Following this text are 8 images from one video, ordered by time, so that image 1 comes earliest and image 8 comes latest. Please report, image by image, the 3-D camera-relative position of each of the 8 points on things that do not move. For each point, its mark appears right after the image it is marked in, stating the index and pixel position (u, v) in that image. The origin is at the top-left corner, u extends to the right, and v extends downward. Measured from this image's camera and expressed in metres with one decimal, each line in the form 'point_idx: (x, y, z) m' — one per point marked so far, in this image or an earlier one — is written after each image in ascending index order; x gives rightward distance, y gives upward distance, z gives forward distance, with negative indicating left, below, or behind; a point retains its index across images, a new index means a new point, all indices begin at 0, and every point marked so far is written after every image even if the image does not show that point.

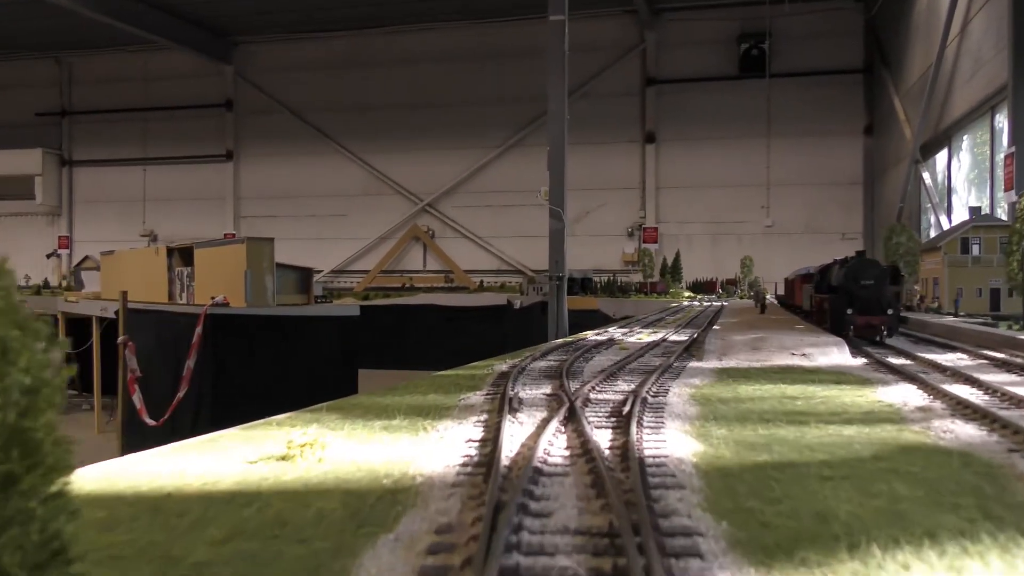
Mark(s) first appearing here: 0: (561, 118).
0: (+1.0, +3.1, +17.2) m
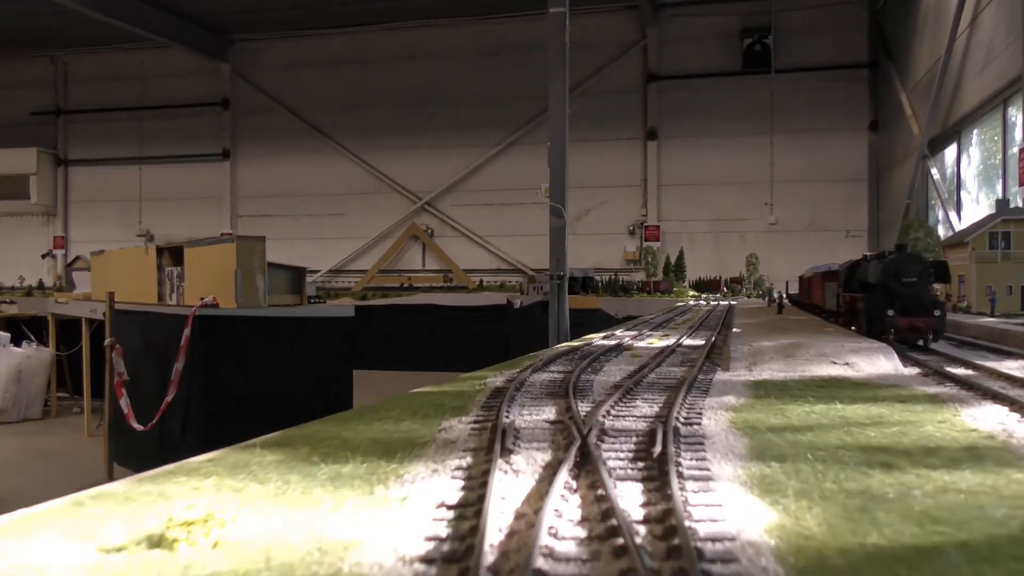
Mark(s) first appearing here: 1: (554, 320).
0: (+1.0, +3.2, +16.6) m
1: (+0.8, -0.6, +16.3) m
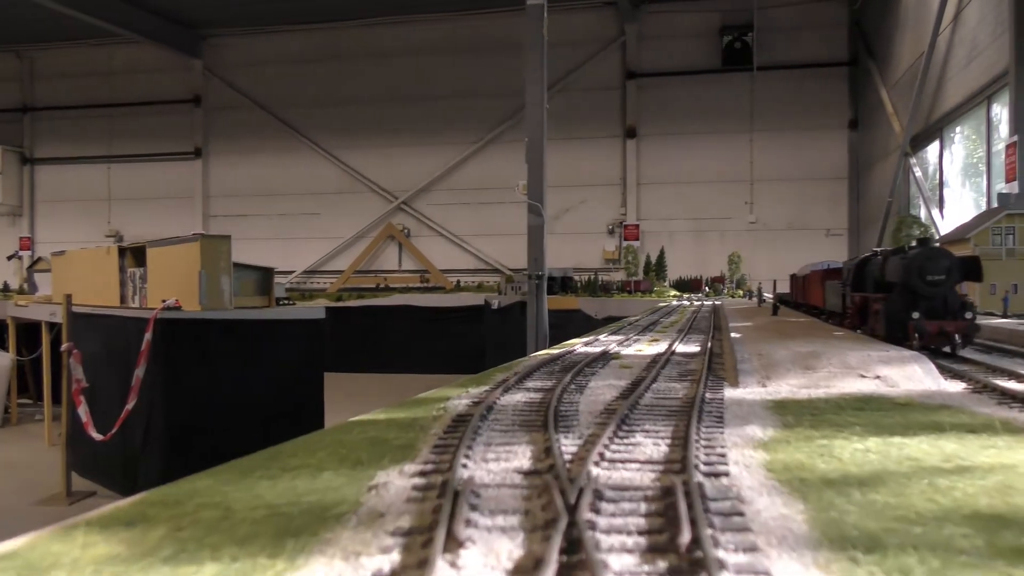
0: (+0.5, +3.1, +16.0) m
1: (+0.4, -0.6, +15.6) m
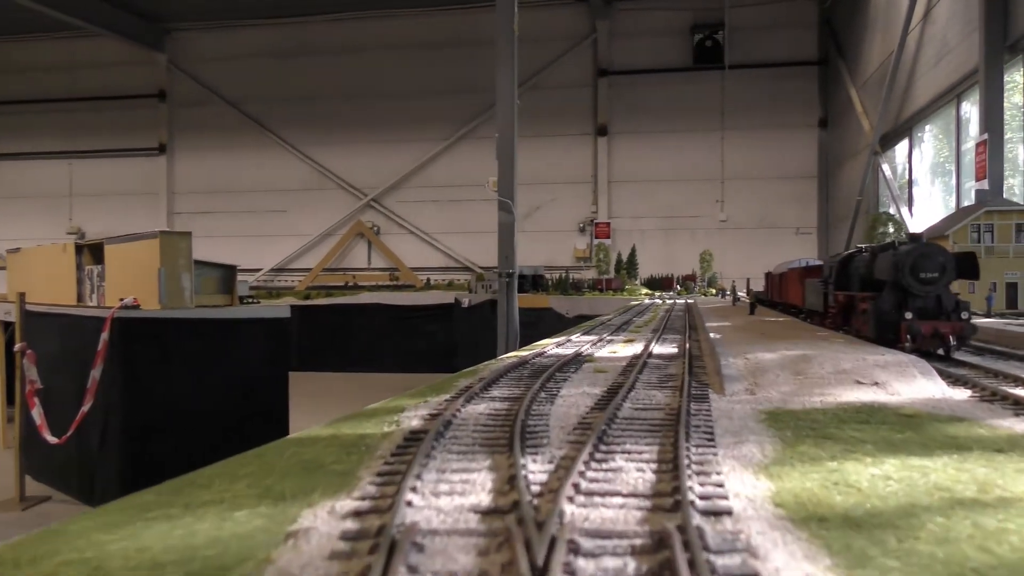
0: (0.0, +3.2, +15.7) m
1: (-0.1, -0.6, +15.3) m
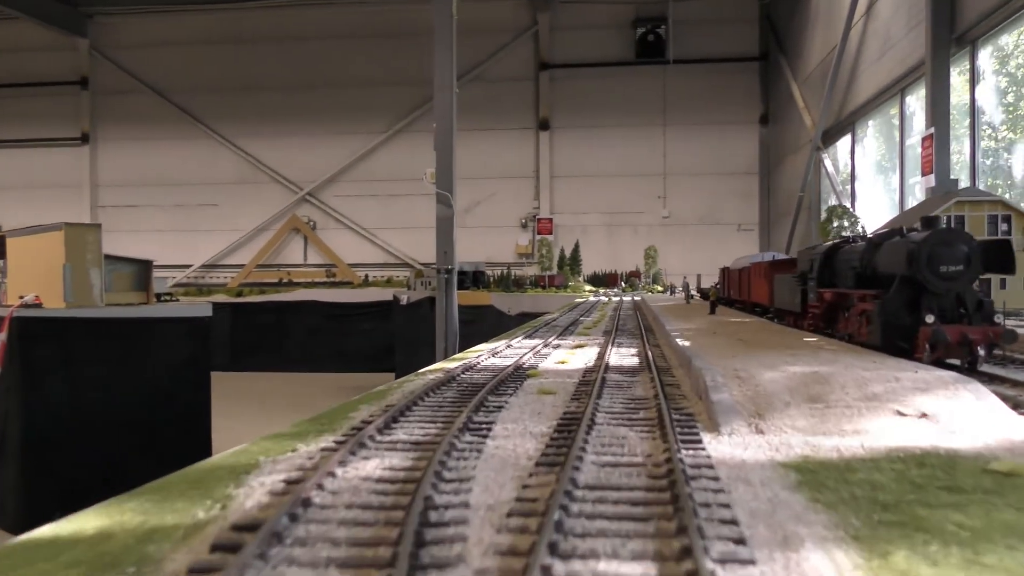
0: (-1.0, +3.2, +14.7) m
1: (-1.1, -0.5, +14.4) m
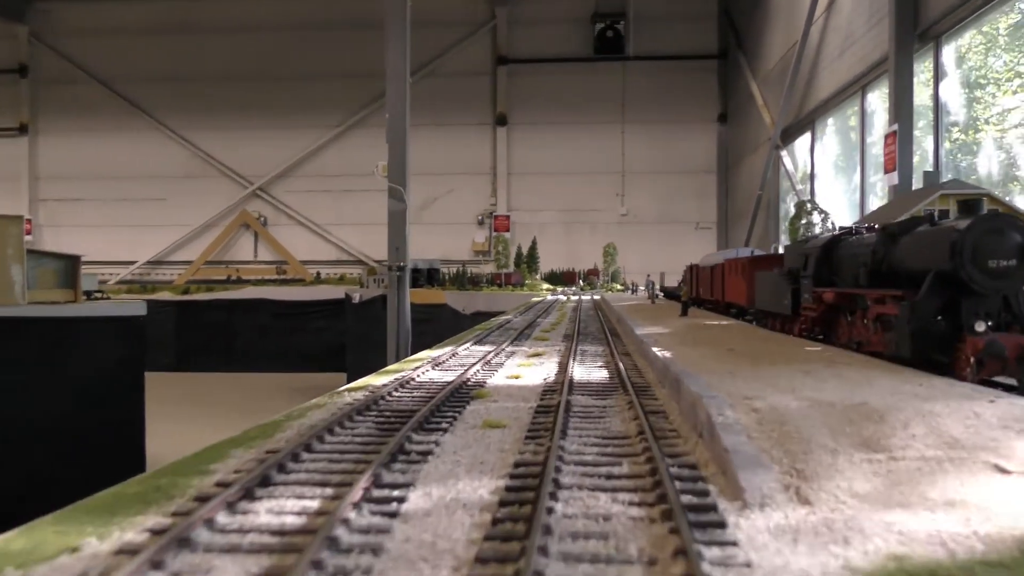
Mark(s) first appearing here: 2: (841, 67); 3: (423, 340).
0: (-1.7, +3.3, +13.9) m
1: (-1.9, -0.5, +13.6) m
2: (+7.2, +4.8, +19.1) m
3: (-2.0, -1.1, +19.2) m
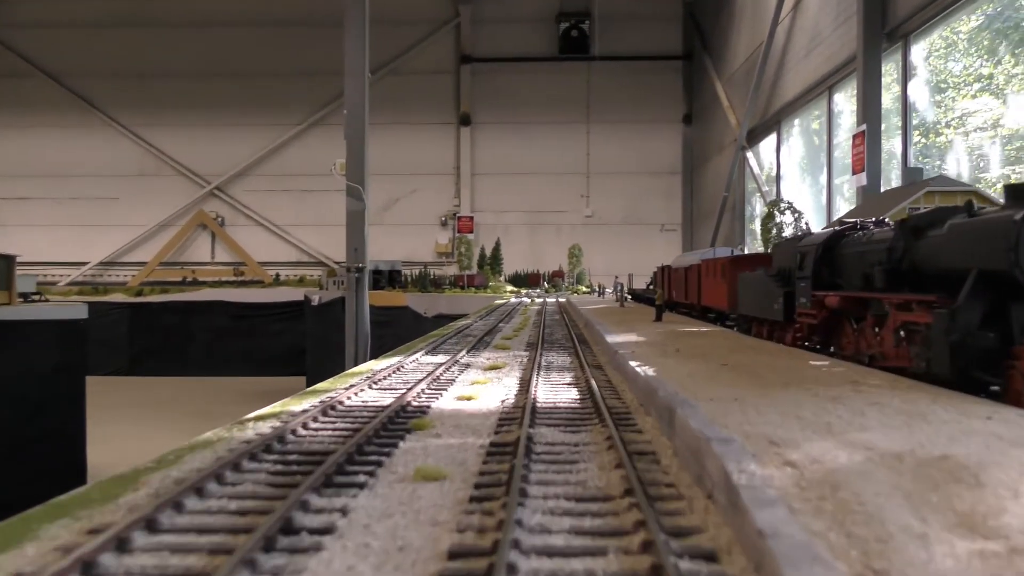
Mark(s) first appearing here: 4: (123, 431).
0: (-2.3, +3.2, +13.3) m
1: (-2.4, -0.5, +12.9) m
2: (+6.4, +4.8, +18.9) m
3: (-2.7, -1.1, +18.6) m
4: (-6.8, -2.6, +15.6) m
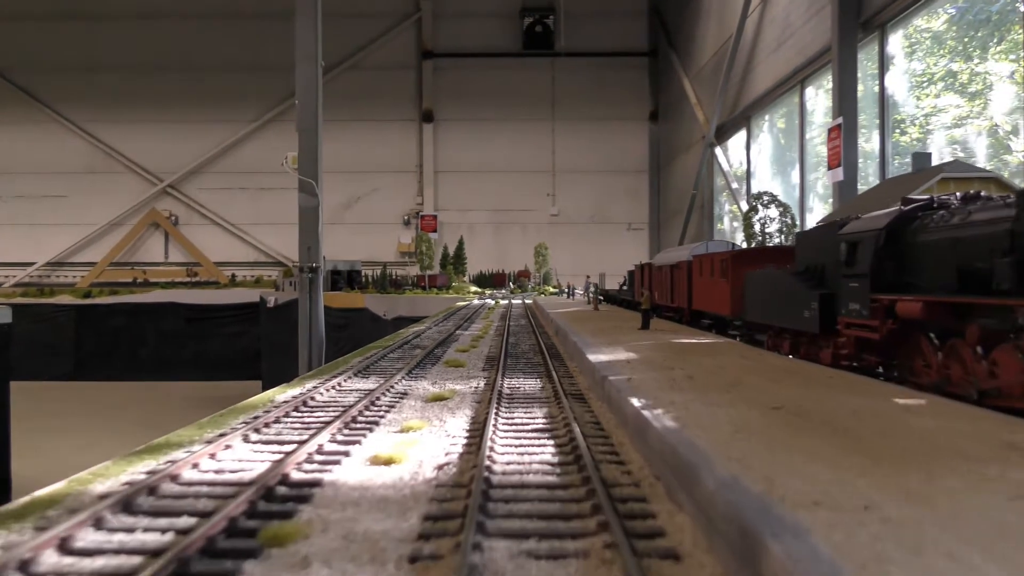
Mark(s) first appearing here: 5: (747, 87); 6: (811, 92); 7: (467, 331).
0: (-2.8, +3.2, +12.3) m
1: (-2.9, -0.5, +11.9) m
2: (+5.6, +4.8, +18.1) m
3: (-3.5, -1.2, +17.5) m
4: (-7.4, -2.6, +14.4) m
5: (+5.5, +4.7, +20.3) m
6: (+5.9, +3.9, +17.2) m
7: (-0.6, -0.5, +11.2) m
